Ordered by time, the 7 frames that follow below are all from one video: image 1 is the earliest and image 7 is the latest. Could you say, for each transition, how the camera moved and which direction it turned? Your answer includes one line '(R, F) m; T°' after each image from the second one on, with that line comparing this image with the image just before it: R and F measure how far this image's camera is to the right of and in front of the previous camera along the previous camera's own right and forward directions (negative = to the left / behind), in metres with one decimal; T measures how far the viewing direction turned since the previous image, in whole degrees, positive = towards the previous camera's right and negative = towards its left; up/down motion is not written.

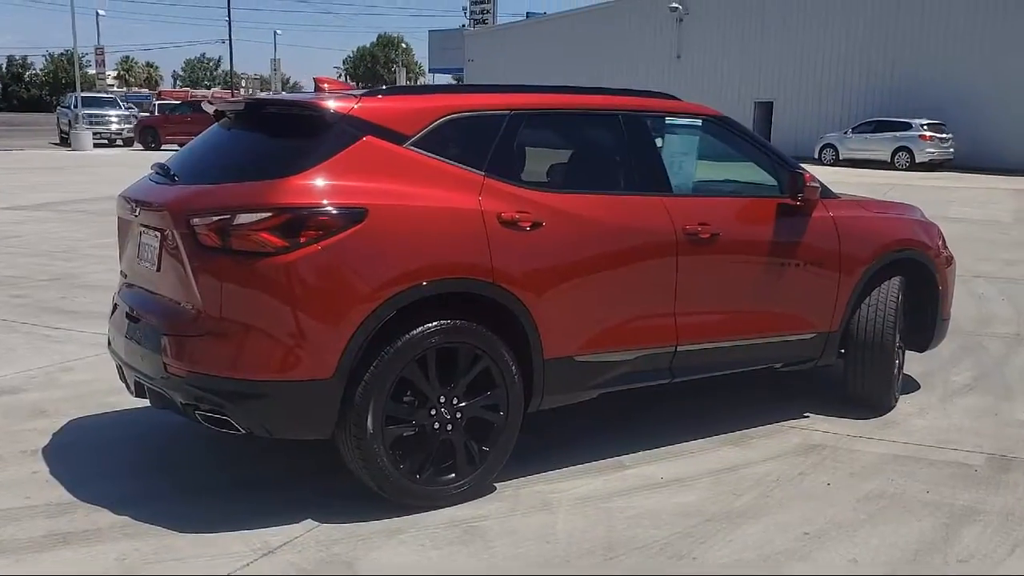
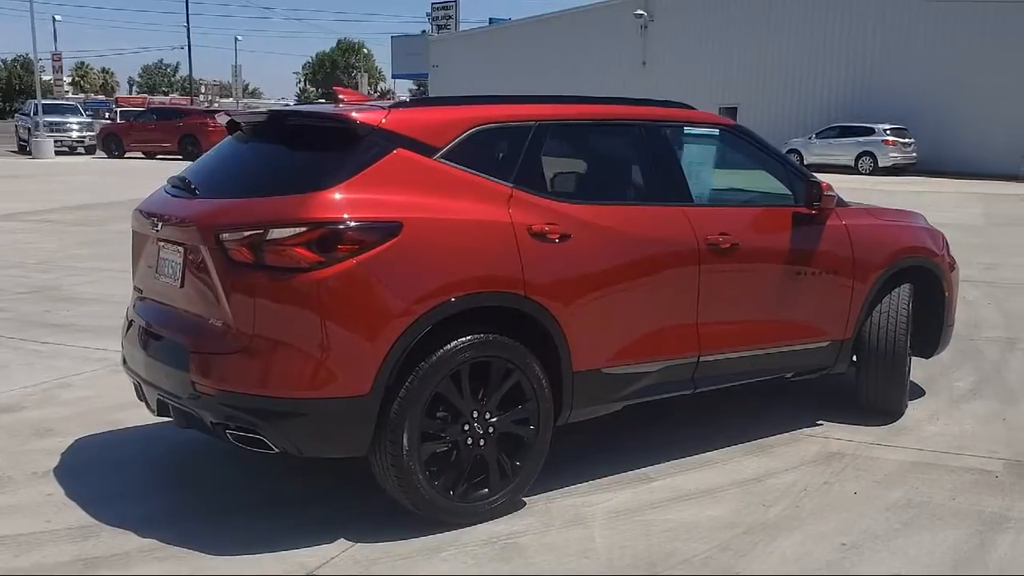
(-0.3, 0.0) m; +2°
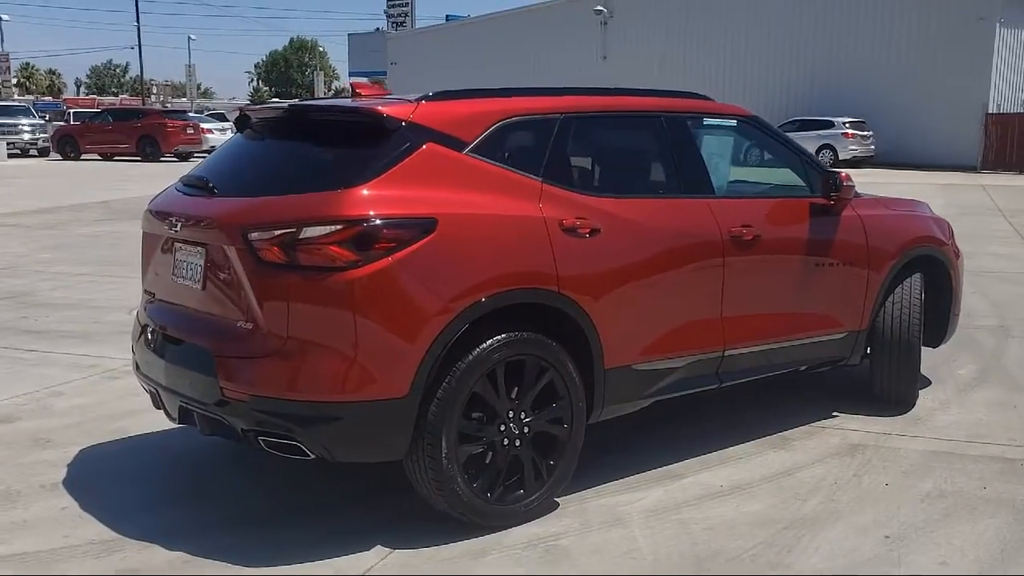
(-0.3, +0.1) m; +2°
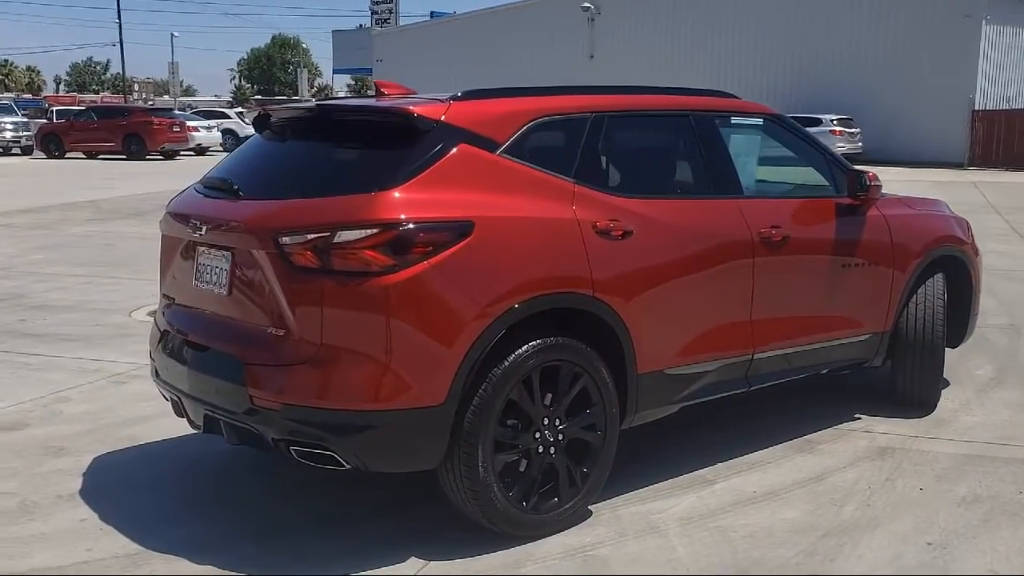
(-0.2, +0.1) m; +1°
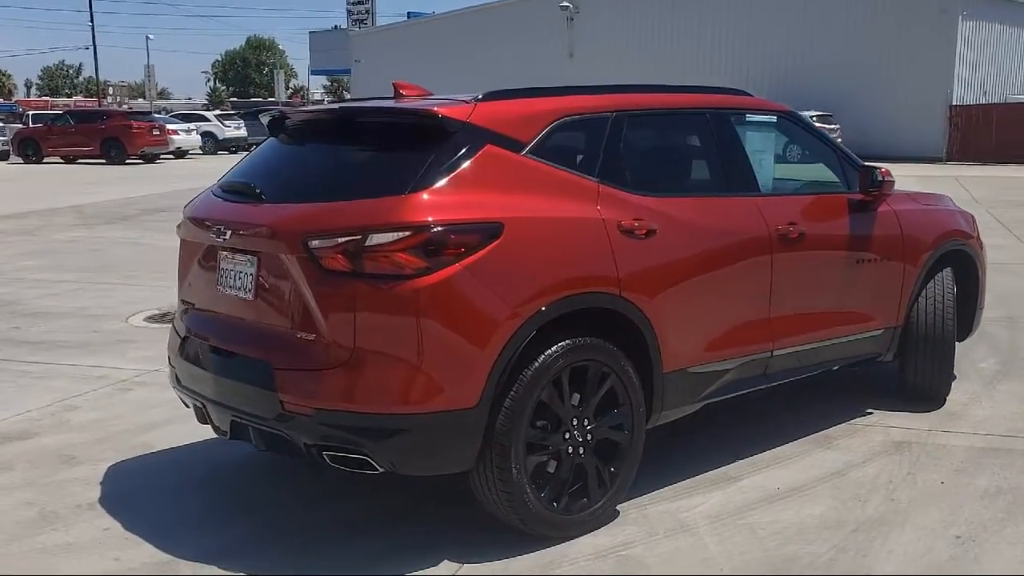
(-0.2, 0.0) m; +1°
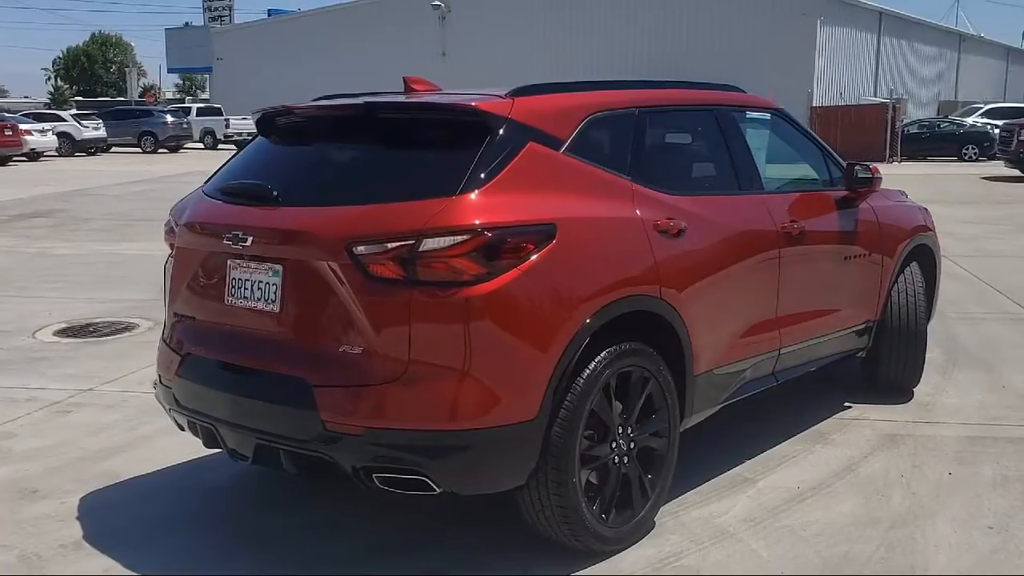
(-0.7, +0.2) m; +8°
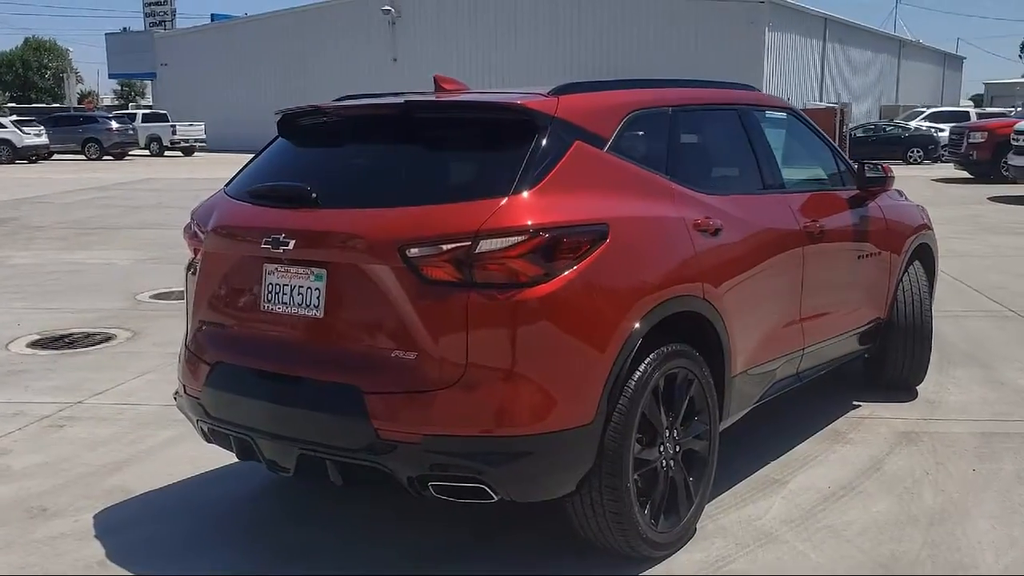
(-0.4, +0.1) m; +3°
